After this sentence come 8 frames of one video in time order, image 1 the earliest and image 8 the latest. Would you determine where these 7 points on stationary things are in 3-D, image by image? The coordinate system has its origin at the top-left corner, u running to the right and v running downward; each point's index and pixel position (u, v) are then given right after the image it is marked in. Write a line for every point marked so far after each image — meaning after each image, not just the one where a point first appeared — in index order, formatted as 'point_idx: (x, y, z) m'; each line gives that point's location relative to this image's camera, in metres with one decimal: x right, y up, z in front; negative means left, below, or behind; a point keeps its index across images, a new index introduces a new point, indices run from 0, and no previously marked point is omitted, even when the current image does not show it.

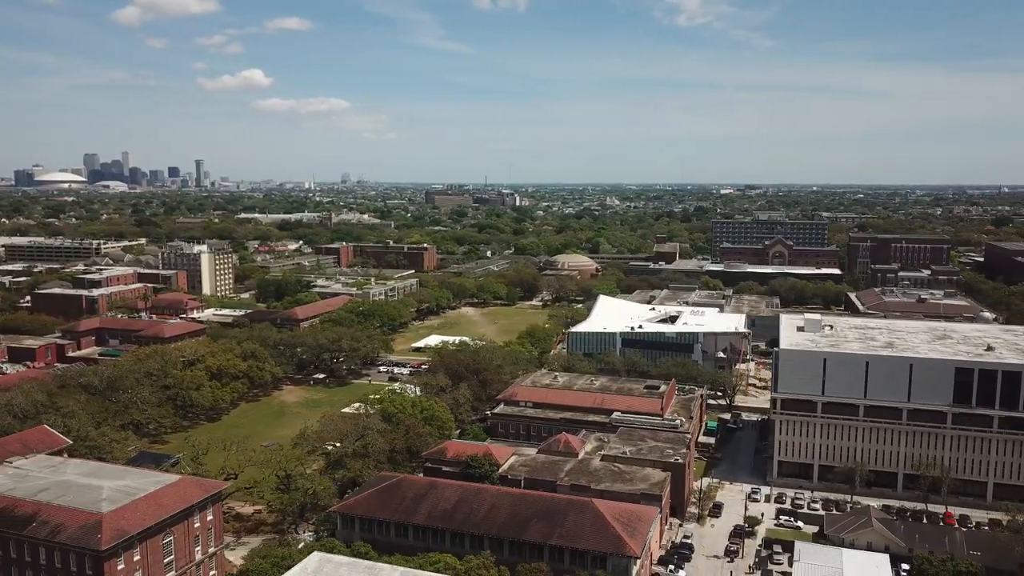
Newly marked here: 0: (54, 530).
0: (-11.1, -5.9, +19.7) m
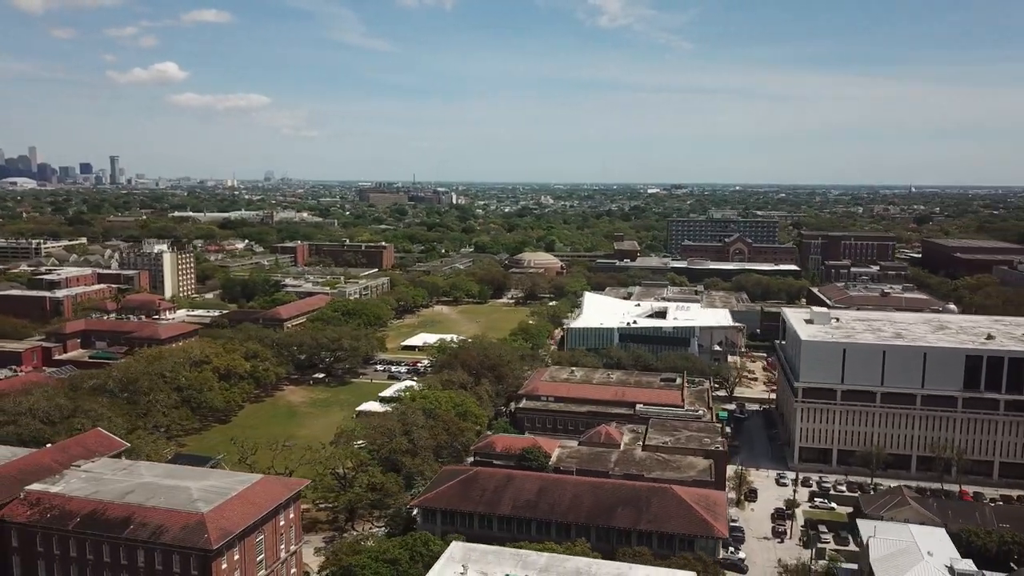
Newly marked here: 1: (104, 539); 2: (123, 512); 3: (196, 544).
0: (-8.6, -5.8, +19.5) m
1: (-9.9, -6.1, +19.7) m
2: (-9.6, -5.5, +20.0) m
3: (-7.4, -6.0, +19.0) m
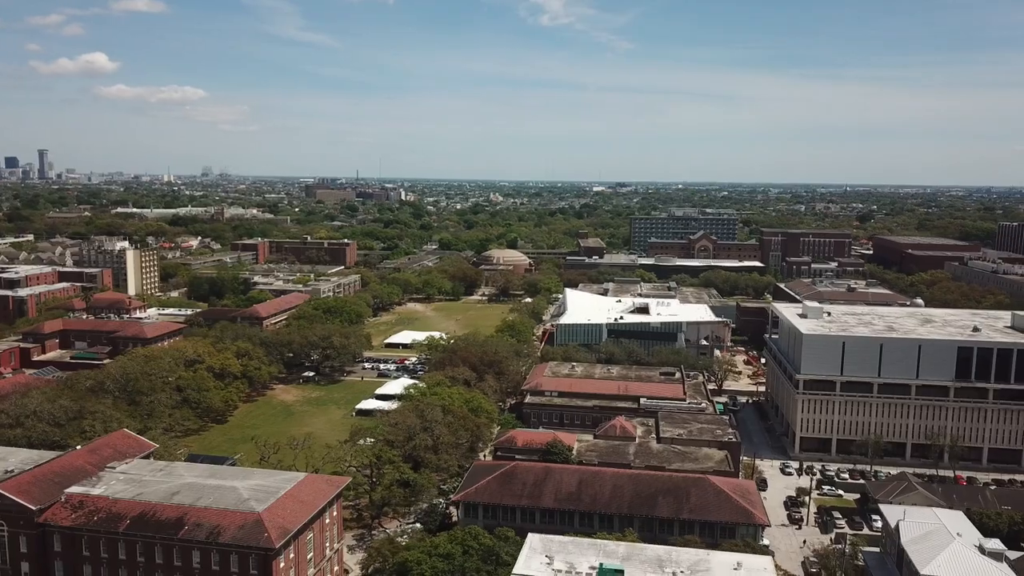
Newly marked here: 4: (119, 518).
0: (-7.1, -5.8, +19.2) m
1: (-8.5, -6.0, +19.4) m
2: (-8.2, -5.4, +19.7) m
3: (-6.0, -5.9, +18.9) m
4: (-9.6, -5.6, +19.8) m
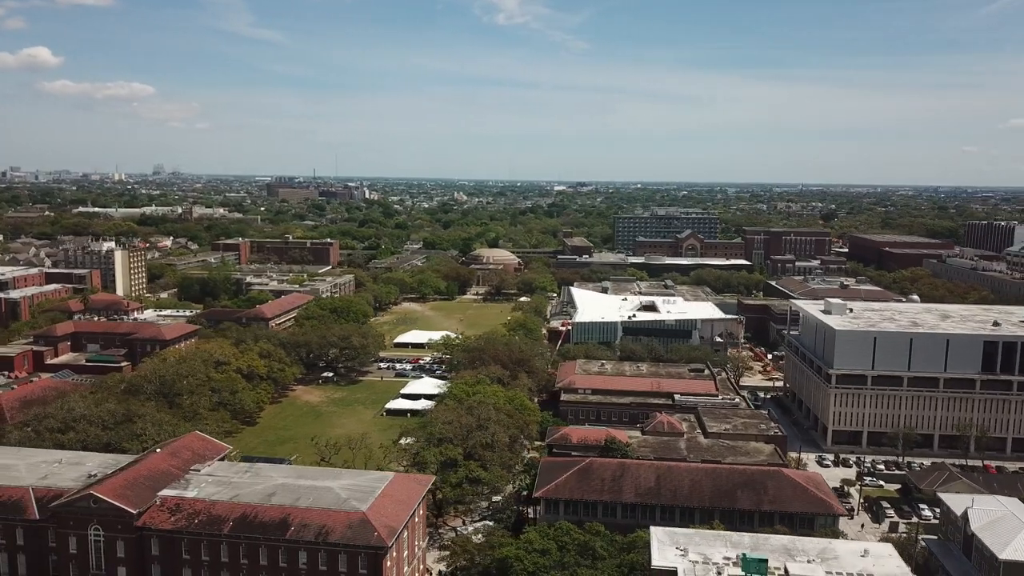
0: (-4.6, -5.8, +19.2) m
1: (-5.9, -6.0, +19.3) m
2: (-5.7, -5.4, +19.7) m
3: (-3.4, -5.9, +18.9) m
4: (-7.0, -5.6, +19.6) m
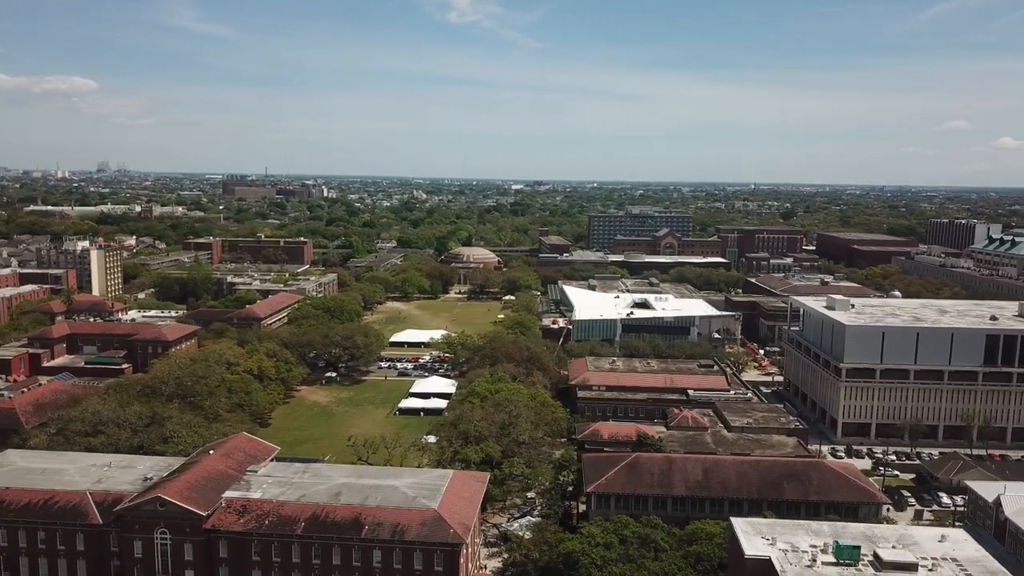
0: (-2.8, -5.7, +19.2) m
1: (-4.1, -6.0, +19.2) m
2: (-3.9, -5.4, +19.6) m
3: (-1.6, -5.9, +19.0) m
4: (-5.3, -5.6, +19.5) m
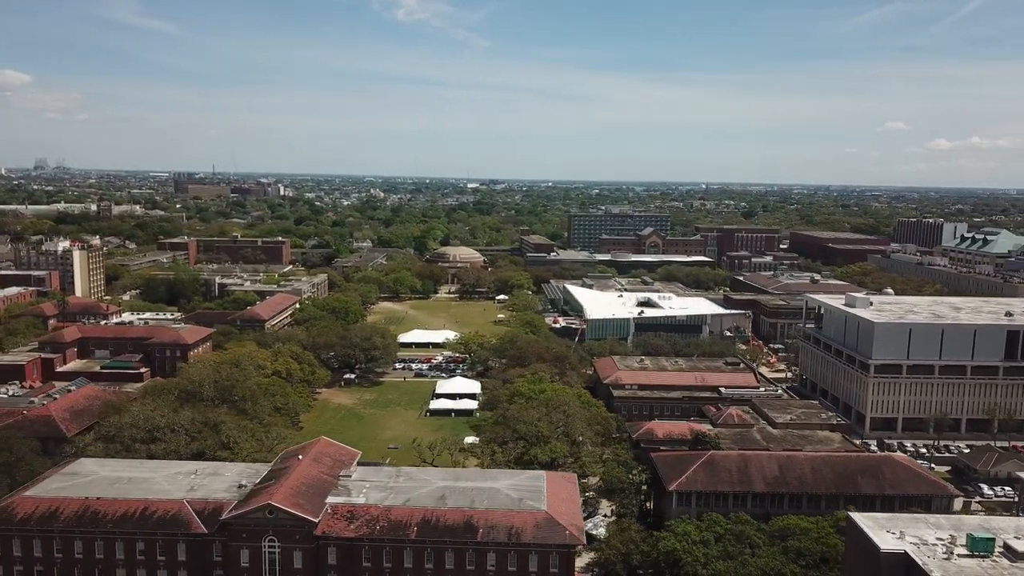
0: (-0.1, -5.8, +19.2) m
1: (-1.4, -6.1, +19.1) m
2: (-1.2, -5.5, +19.5) m
3: (+1.1, -5.9, +19.0) m
4: (-2.6, -5.6, +19.3) m
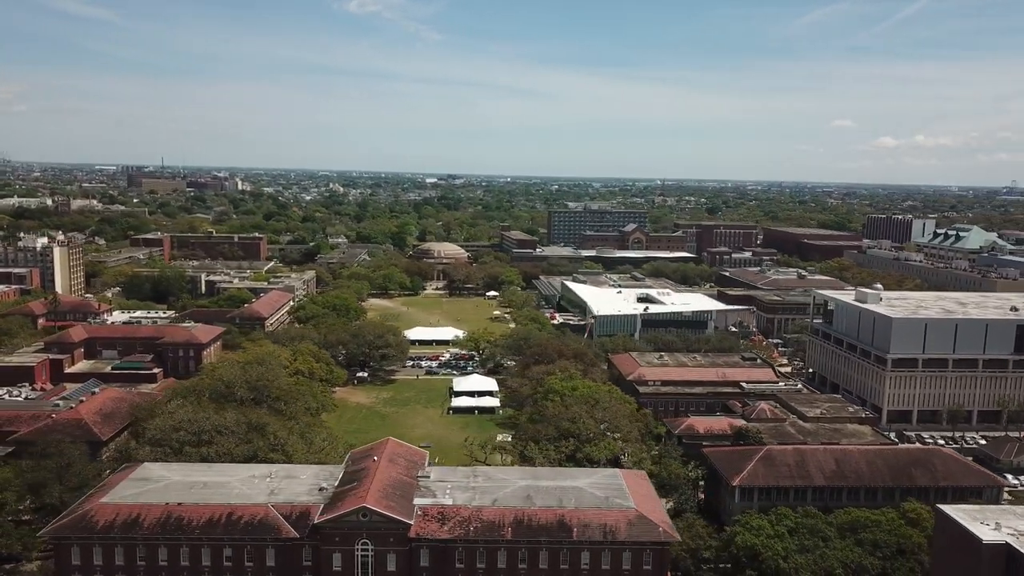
0: (+2.1, -5.7, +19.2) m
1: (+0.8, -6.0, +19.1) m
2: (+1.0, -5.4, +19.5) m
3: (+3.4, -5.9, +19.1) m
4: (-0.4, -5.6, +19.2) m
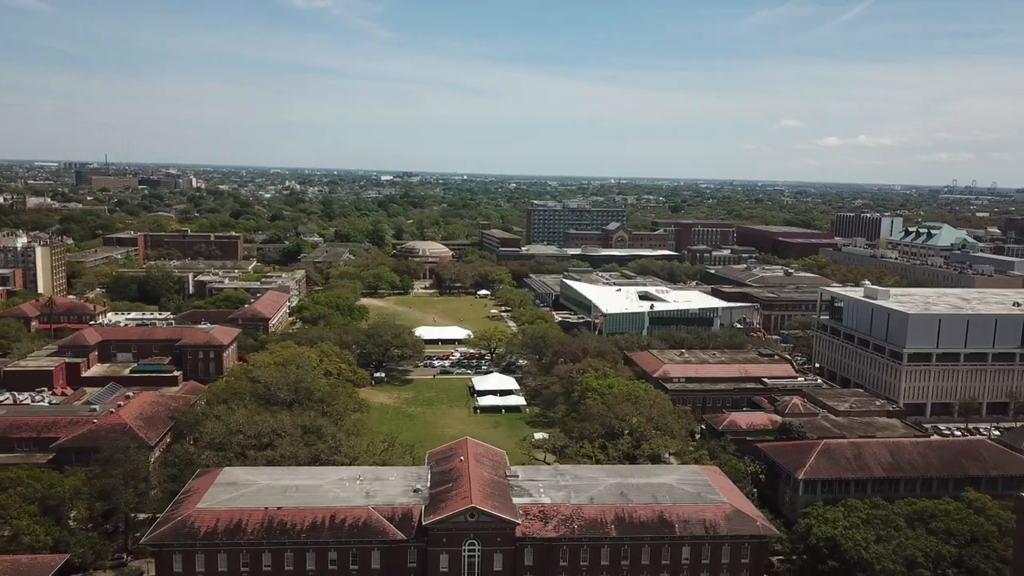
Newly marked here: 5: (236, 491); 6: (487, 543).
0: (+4.6, -5.7, +19.6) m
1: (+3.3, -6.0, +19.3) m
2: (+3.4, -5.4, +19.8) m
3: (+5.8, -5.9, +19.5) m
4: (+2.1, -5.6, +19.4) m
5: (-6.8, -5.0, +20.0) m
6: (-0.6, -5.9, +18.9) m
